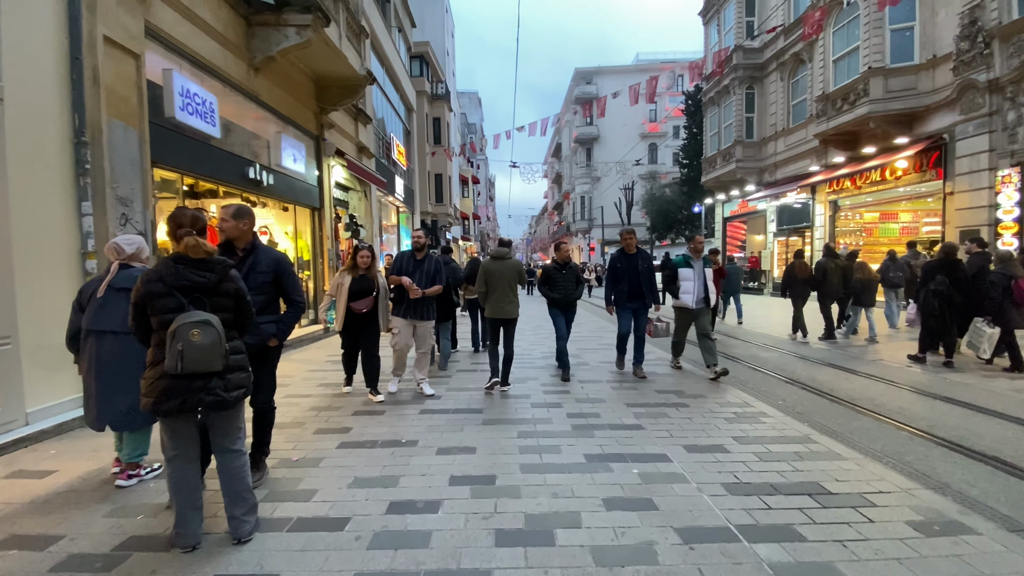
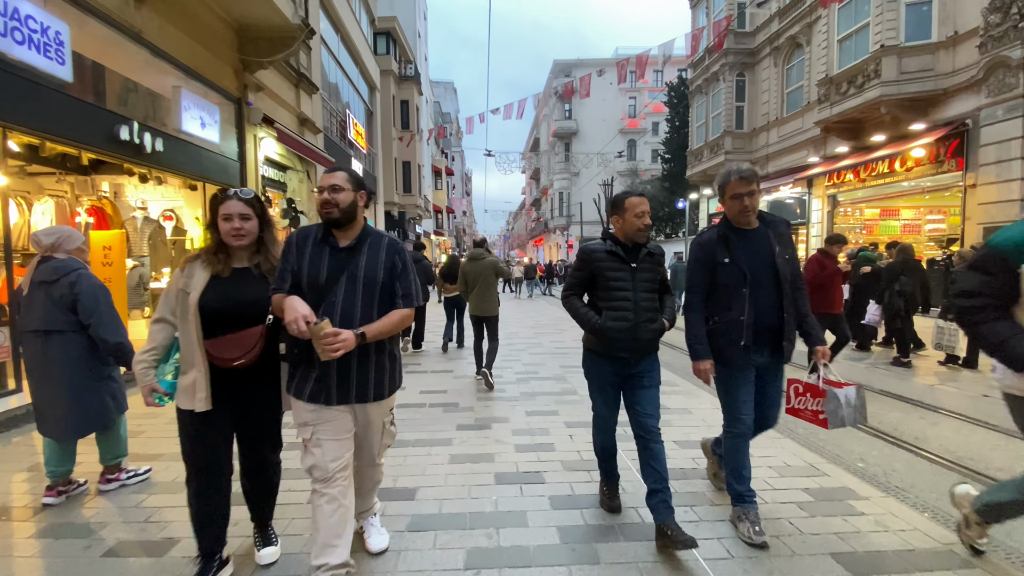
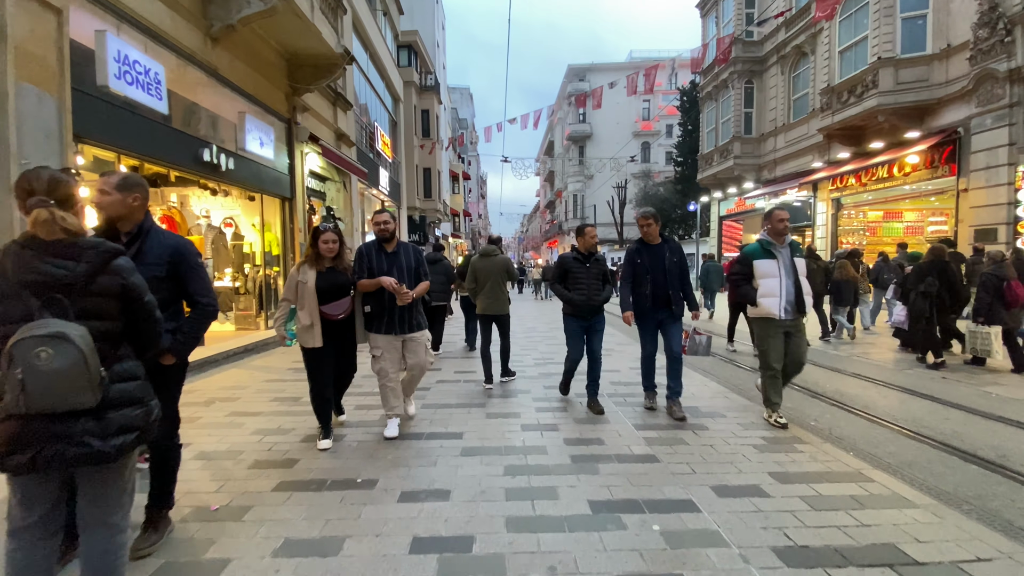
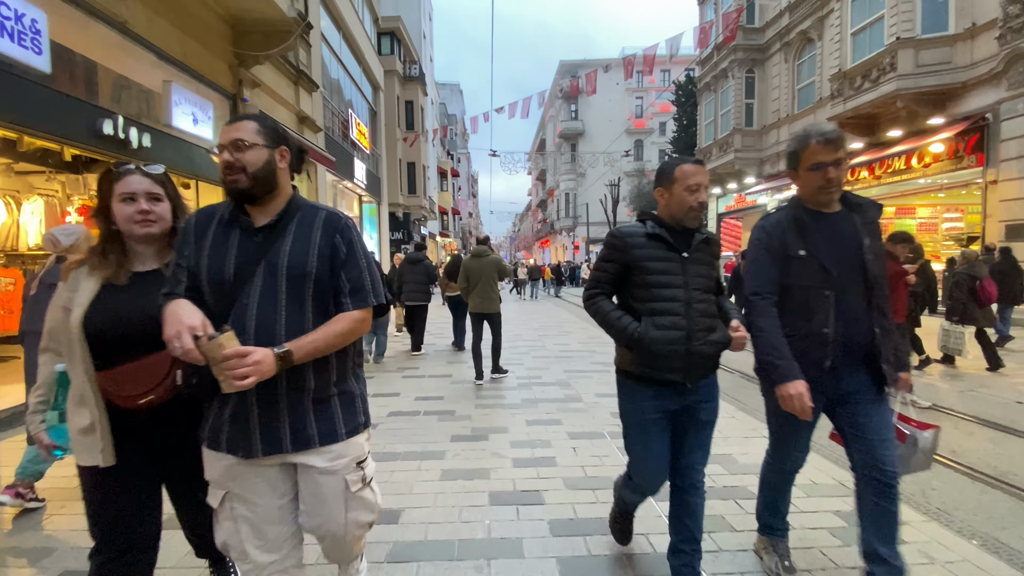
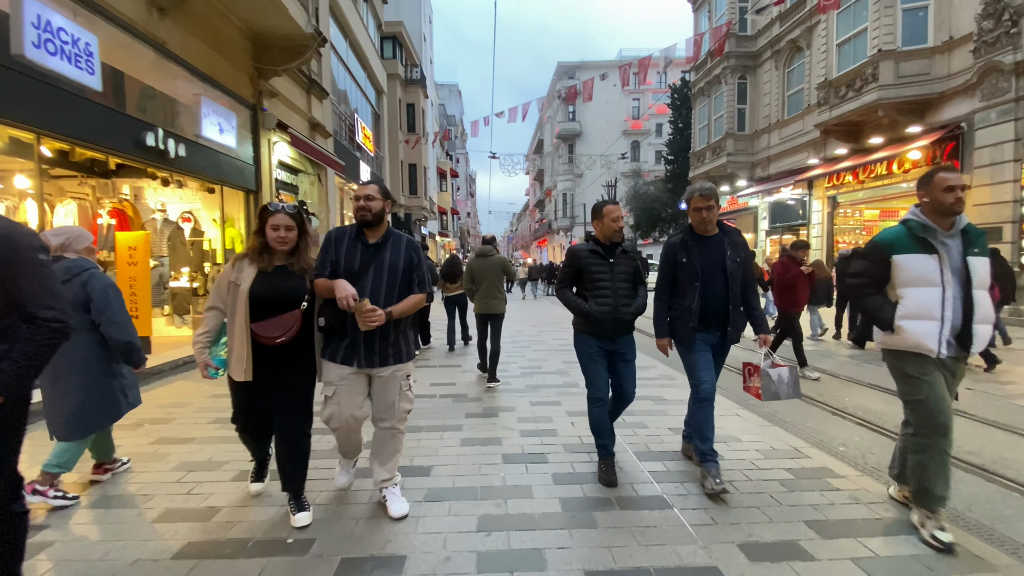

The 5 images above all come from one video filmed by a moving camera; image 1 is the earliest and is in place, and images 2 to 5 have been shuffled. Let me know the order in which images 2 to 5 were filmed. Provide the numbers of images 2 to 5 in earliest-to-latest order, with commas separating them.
3, 5, 2, 4
